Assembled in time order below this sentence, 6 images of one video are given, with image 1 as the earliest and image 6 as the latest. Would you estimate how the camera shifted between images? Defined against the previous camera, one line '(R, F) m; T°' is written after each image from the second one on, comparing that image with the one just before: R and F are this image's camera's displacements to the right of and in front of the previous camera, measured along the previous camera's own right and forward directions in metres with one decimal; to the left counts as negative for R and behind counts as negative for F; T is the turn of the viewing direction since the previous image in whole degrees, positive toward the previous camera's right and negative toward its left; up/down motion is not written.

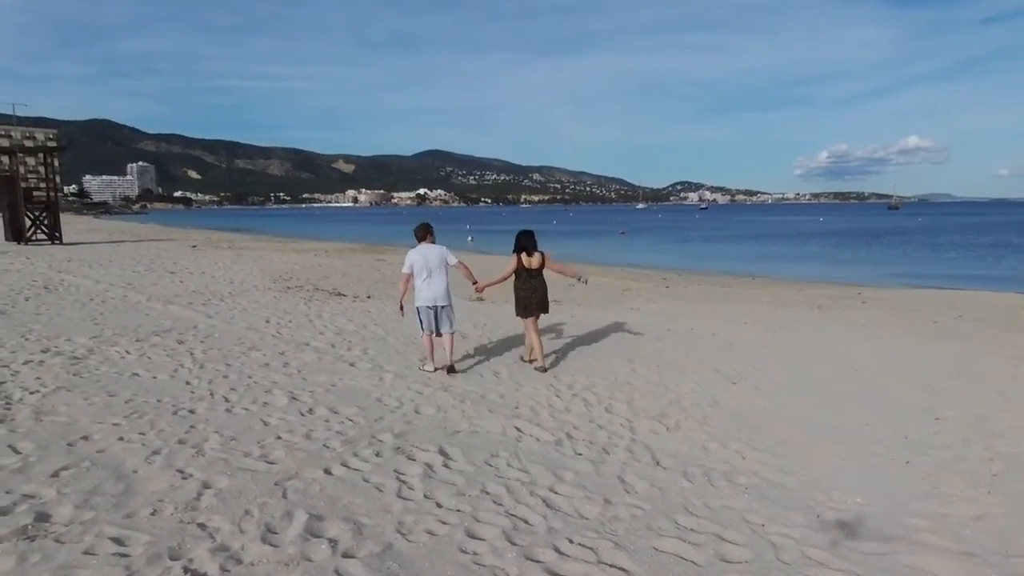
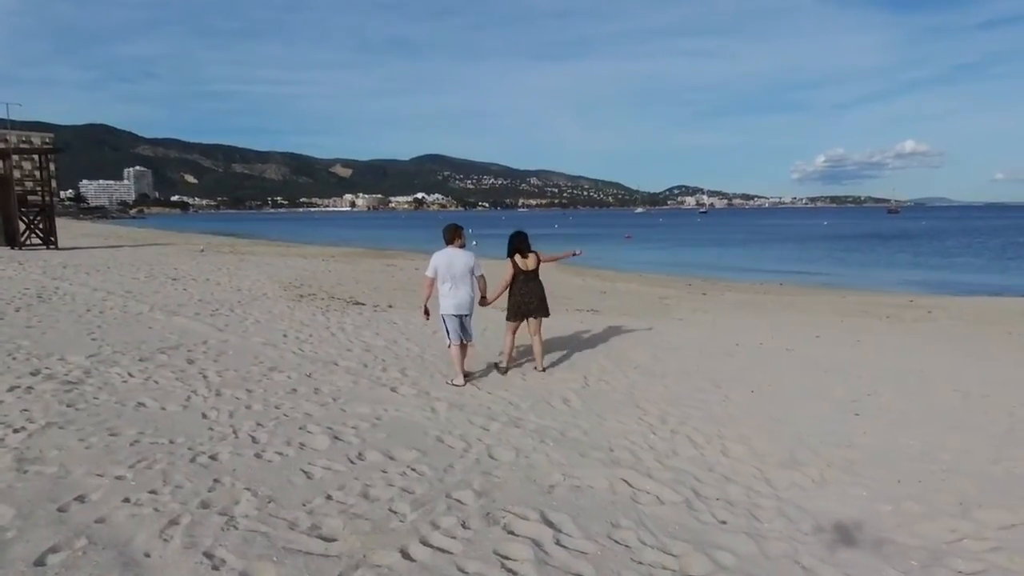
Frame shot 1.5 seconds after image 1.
(-0.8, +1.1) m; 0°
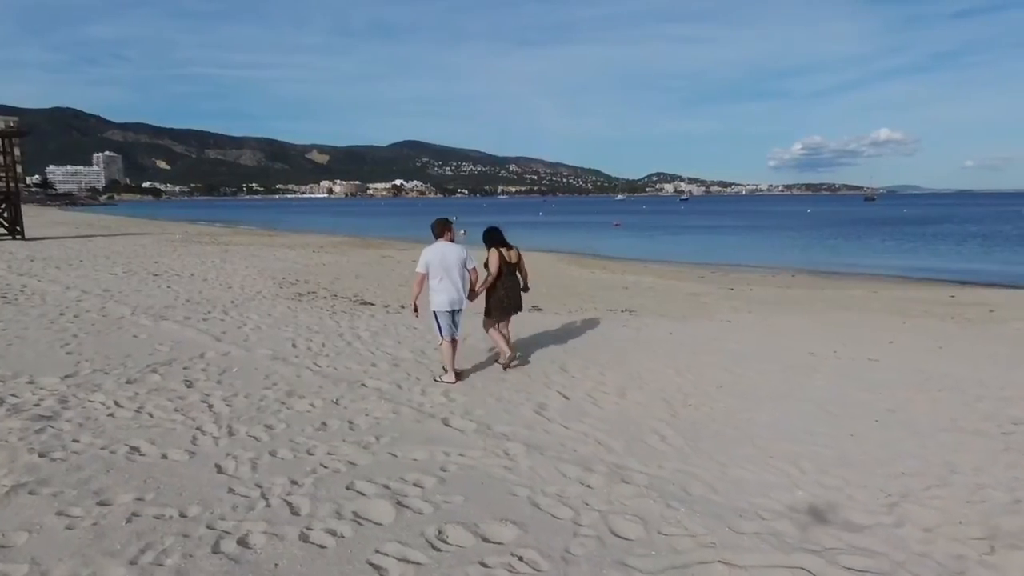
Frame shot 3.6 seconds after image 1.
(-0.9, +1.2) m; +2°
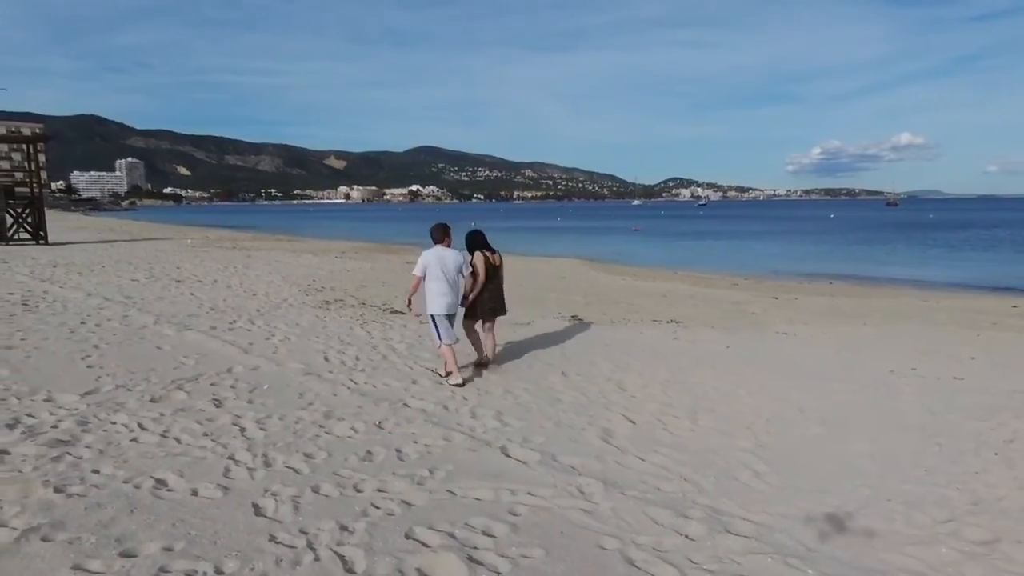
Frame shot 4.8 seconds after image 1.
(-0.4, +0.6) m; -1°
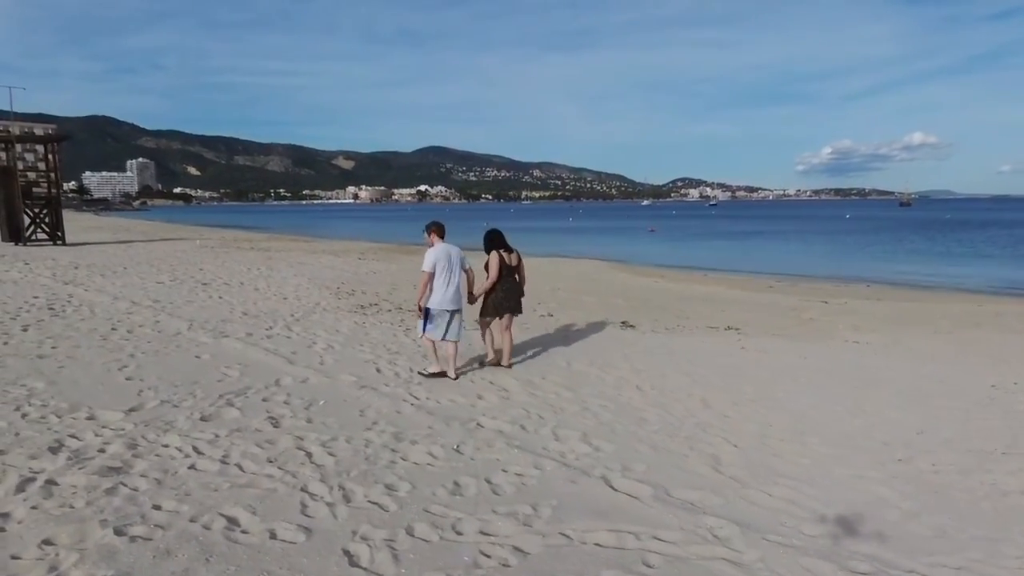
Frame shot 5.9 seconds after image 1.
(-0.7, +0.5) m; -1°
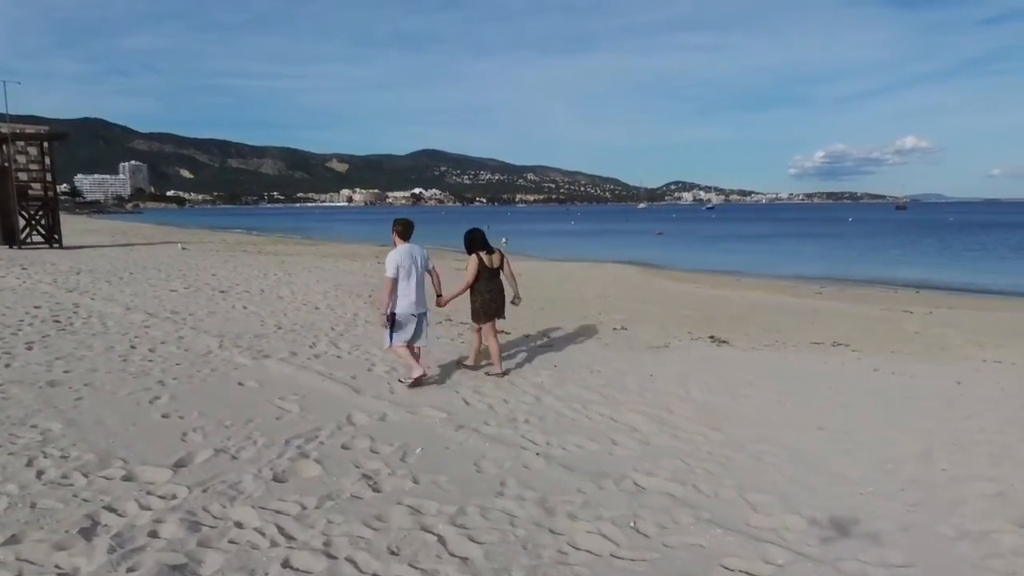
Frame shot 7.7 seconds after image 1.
(-1.2, +1.3) m; +1°
